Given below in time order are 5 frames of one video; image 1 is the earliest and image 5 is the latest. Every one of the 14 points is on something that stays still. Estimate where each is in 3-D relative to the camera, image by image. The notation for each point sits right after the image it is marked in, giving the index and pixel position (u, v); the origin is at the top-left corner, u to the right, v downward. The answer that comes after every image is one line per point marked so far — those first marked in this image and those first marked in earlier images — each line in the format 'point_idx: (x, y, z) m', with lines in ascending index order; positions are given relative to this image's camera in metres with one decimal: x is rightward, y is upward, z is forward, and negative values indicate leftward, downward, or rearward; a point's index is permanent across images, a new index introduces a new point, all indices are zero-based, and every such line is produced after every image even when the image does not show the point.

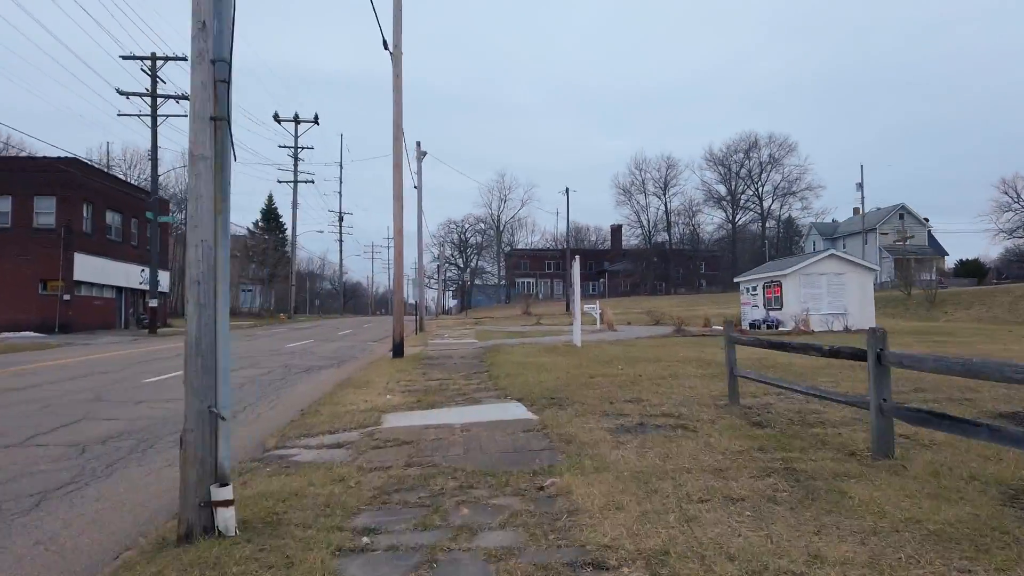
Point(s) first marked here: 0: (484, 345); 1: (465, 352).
0: (-0.8, -1.5, +19.6) m
1: (-1.2, -1.6, +18.0) m
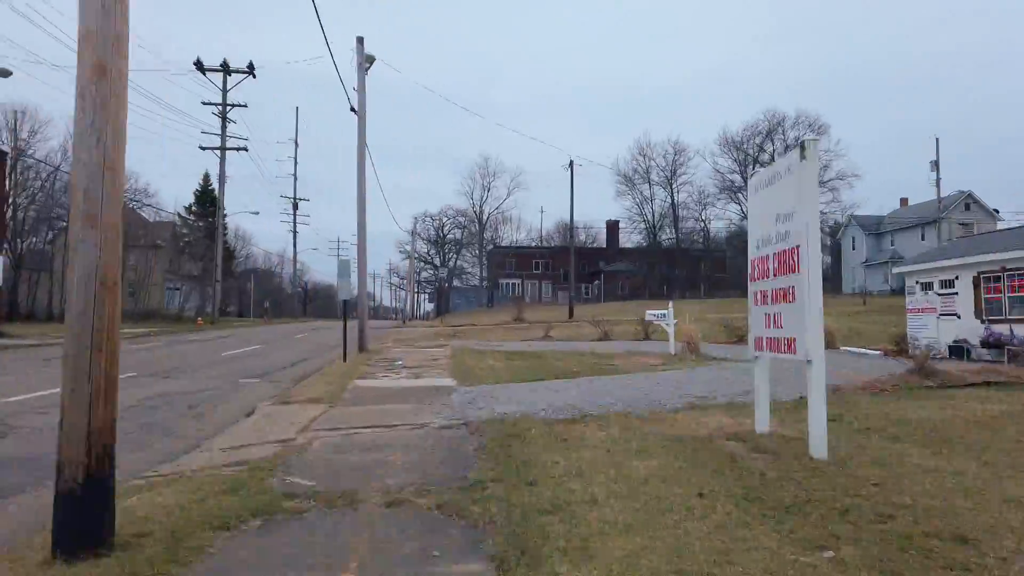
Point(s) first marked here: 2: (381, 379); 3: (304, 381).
0: (-0.4, -1.3, +7.5) m
1: (-0.8, -1.3, +5.9) m
2: (-2.1, -1.5, +12.1) m
3: (-3.5, -1.5, +12.3) m
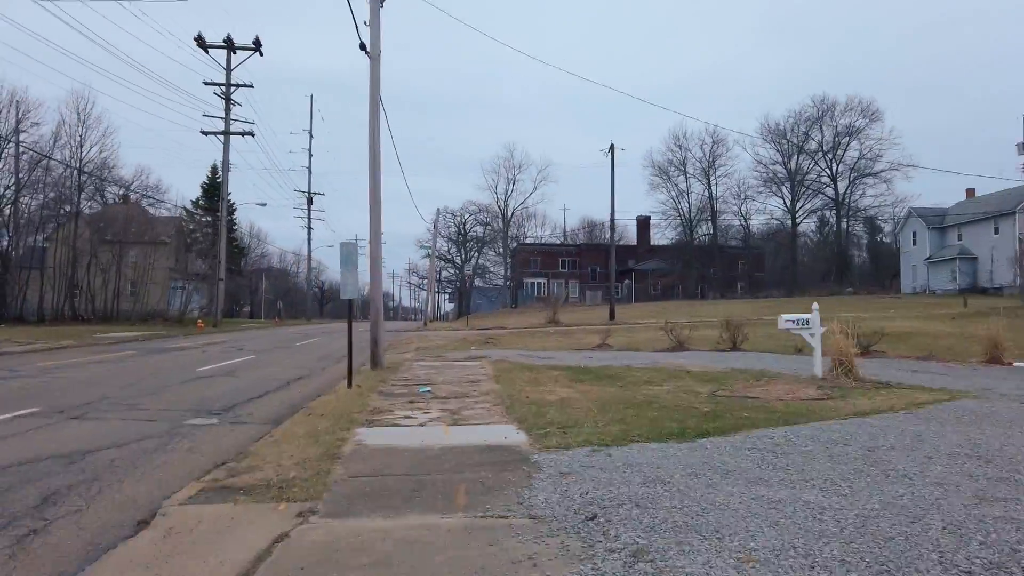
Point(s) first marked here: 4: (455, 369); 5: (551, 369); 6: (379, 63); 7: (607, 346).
0: (+0.4, -1.2, +3.0) m
1: (0.0, -1.2, +1.4) m
2: (-1.1, -1.4, +7.6) m
3: (-2.5, -1.5, +7.8) m
4: (-1.1, -1.5, +13.8) m
5: (+0.7, -1.5, +14.0) m
6: (-2.3, +3.8, +12.5) m
7: (+2.4, -1.5, +19.2) m
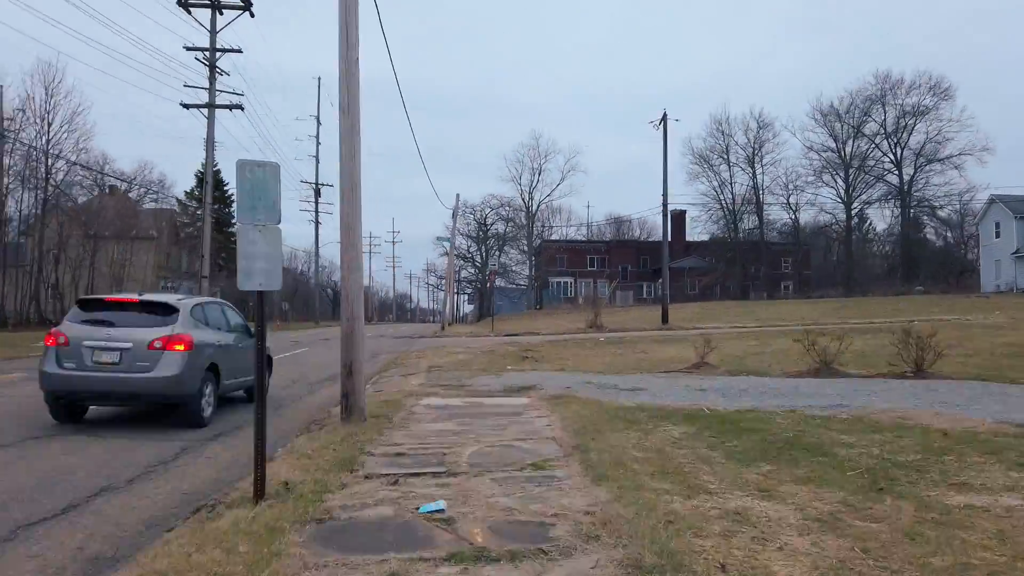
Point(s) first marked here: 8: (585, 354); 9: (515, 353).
0: (+1.0, -1.0, -3.2) m
1: (+0.5, -1.1, -4.8) m
2: (-0.5, -1.3, +1.5) m
3: (-1.8, -1.3, +1.7) m
4: (-0.2, -1.4, +7.6) m
5: (+1.6, -1.4, +7.8) m
6: (-1.4, +3.9, +6.4) m
7: (+3.4, -1.4, +13.0) m
8: (+1.7, -1.6, +17.8) m
9: (+0.1, -1.6, +18.1) m
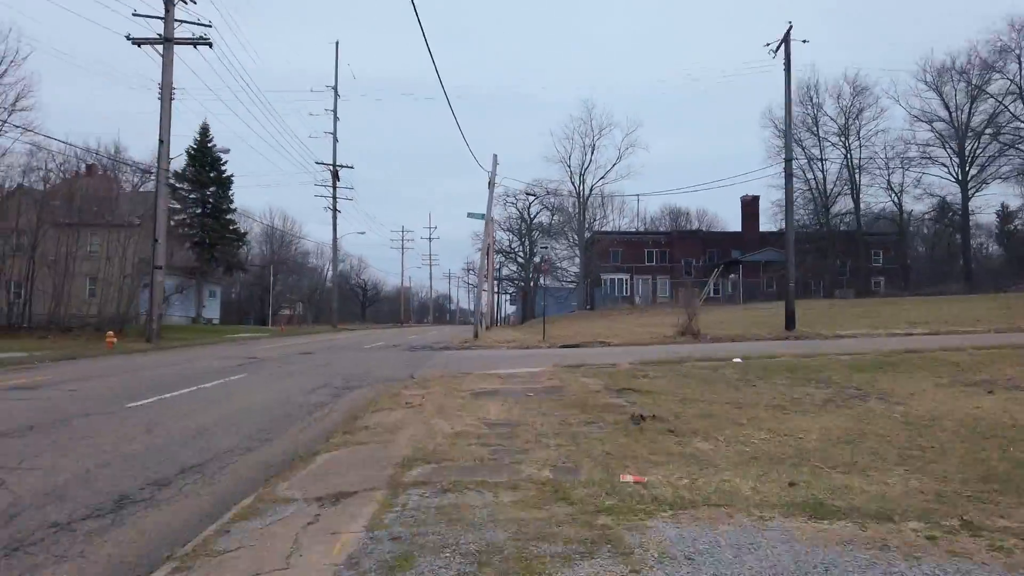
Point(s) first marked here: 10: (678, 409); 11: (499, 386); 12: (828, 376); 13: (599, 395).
0: (+0.8, -0.7, -12.5) m
1: (+0.3, -0.8, -14.1) m
2: (-0.4, -1.0, -7.8) m
3: (-1.6, -1.0, -7.5) m
4: (+0.2, -1.1, -1.7) m
5: (+2.0, -1.1, -1.6) m
6: (-1.1, +4.2, -2.8) m
7: (+4.2, -1.1, +3.5) m
8: (+2.8, -1.3, +8.4) m
9: (+1.1, -1.3, +8.7) m
10: (+1.8, -1.3, +7.6) m
11: (-0.3, -1.4, +10.0) m
12: (+4.9, -1.2, +10.6) m
13: (+1.1, -1.4, +9.1) m
